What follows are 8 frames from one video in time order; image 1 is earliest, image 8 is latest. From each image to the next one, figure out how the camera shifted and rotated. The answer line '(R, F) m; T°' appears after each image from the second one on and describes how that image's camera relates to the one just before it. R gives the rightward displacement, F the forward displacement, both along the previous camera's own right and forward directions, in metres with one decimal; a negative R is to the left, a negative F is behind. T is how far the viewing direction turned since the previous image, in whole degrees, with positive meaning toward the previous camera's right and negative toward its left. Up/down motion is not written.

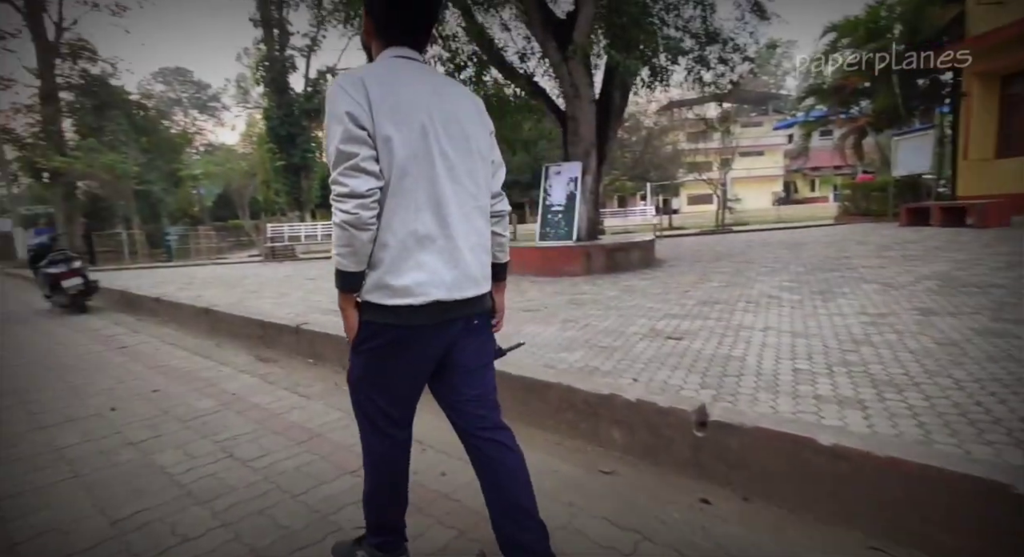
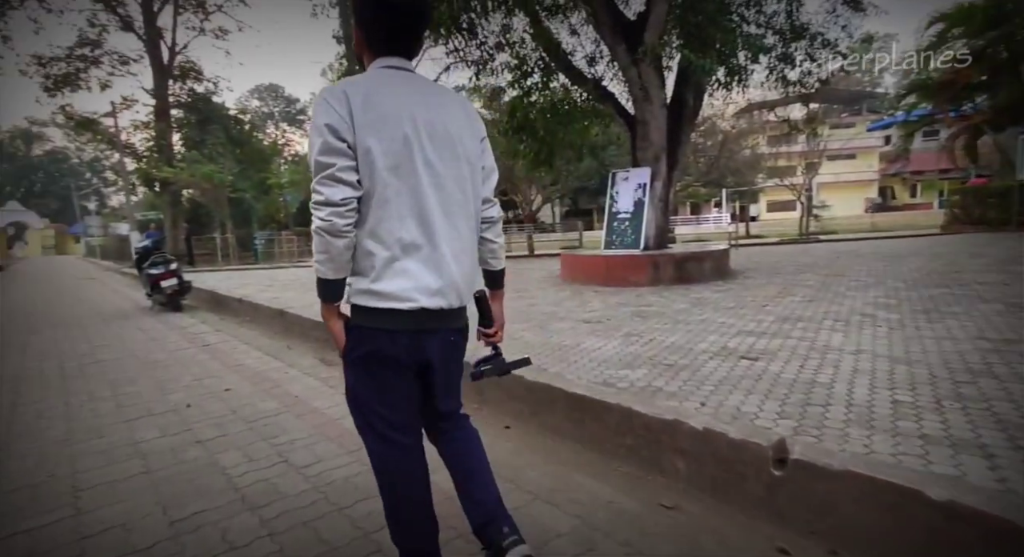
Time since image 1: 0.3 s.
(0.0, +0.1) m; -7°
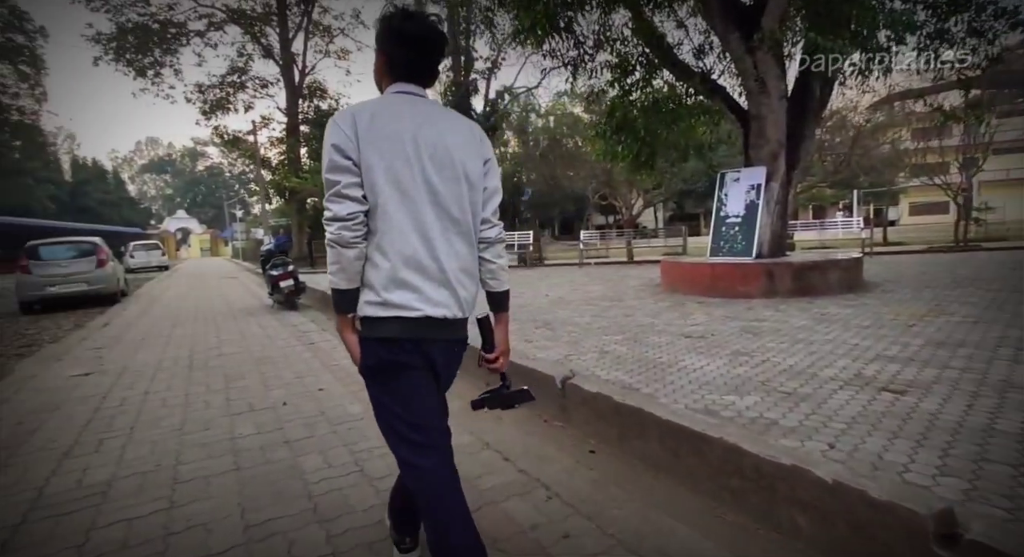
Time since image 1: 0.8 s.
(+0.1, +0.2) m; -10°
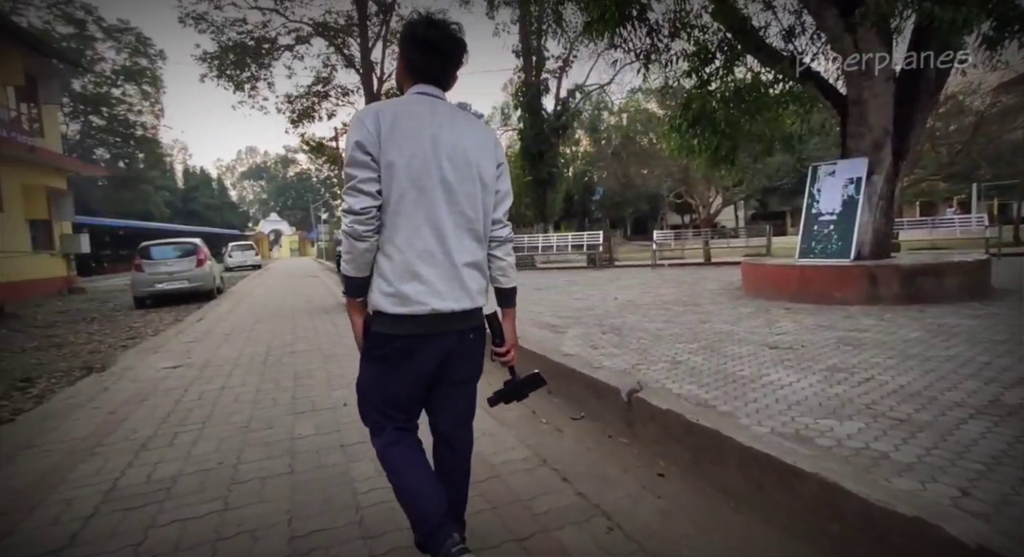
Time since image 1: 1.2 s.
(0.0, +0.2) m; -7°
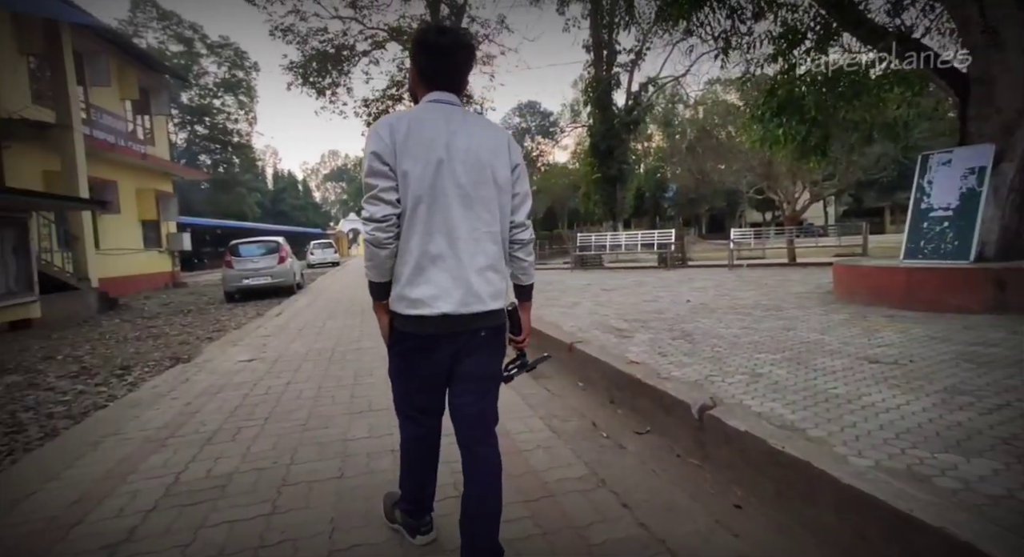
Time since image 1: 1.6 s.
(0.0, +0.2) m; -7°
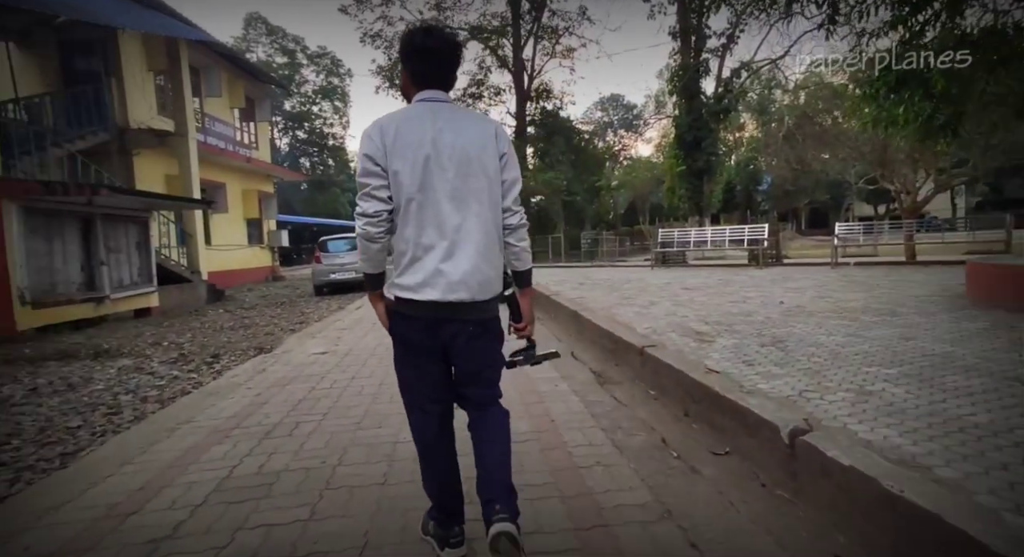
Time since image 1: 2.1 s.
(+0.1, +0.3) m; -8°
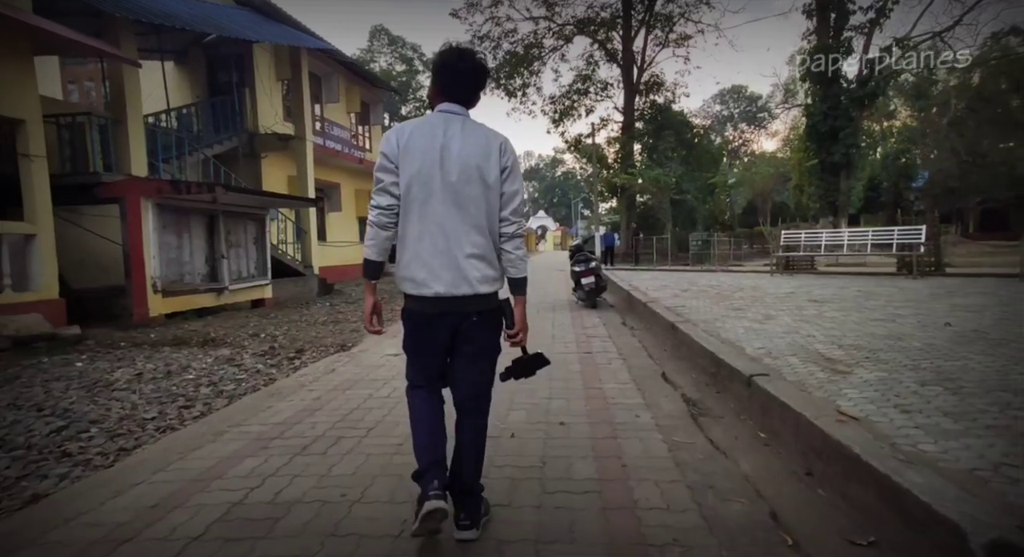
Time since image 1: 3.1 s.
(+0.2, +0.6) m; -11°
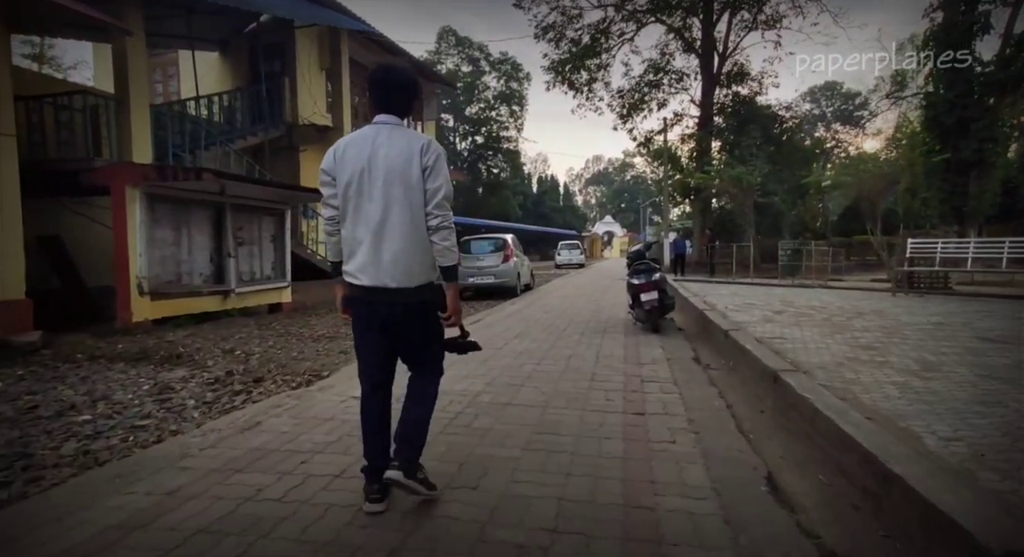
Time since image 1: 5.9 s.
(+0.3, +1.8) m; -7°
